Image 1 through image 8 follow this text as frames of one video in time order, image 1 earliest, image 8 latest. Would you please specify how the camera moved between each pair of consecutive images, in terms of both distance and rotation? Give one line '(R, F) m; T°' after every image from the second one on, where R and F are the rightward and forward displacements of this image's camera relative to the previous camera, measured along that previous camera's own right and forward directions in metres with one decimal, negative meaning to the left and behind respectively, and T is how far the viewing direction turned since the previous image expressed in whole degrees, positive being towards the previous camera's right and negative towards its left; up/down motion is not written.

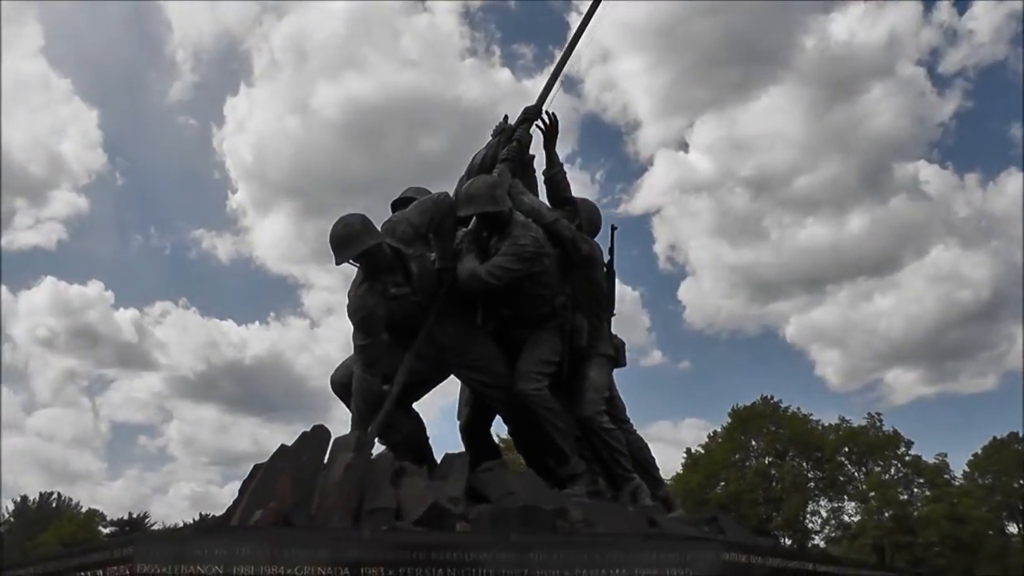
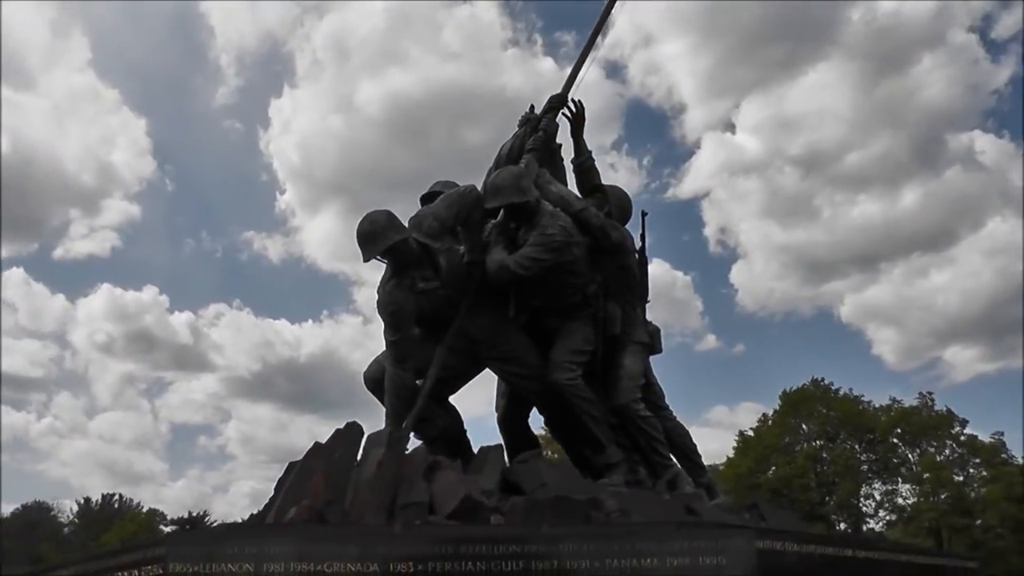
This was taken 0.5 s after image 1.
(+0.2, 0.0) m; -3°
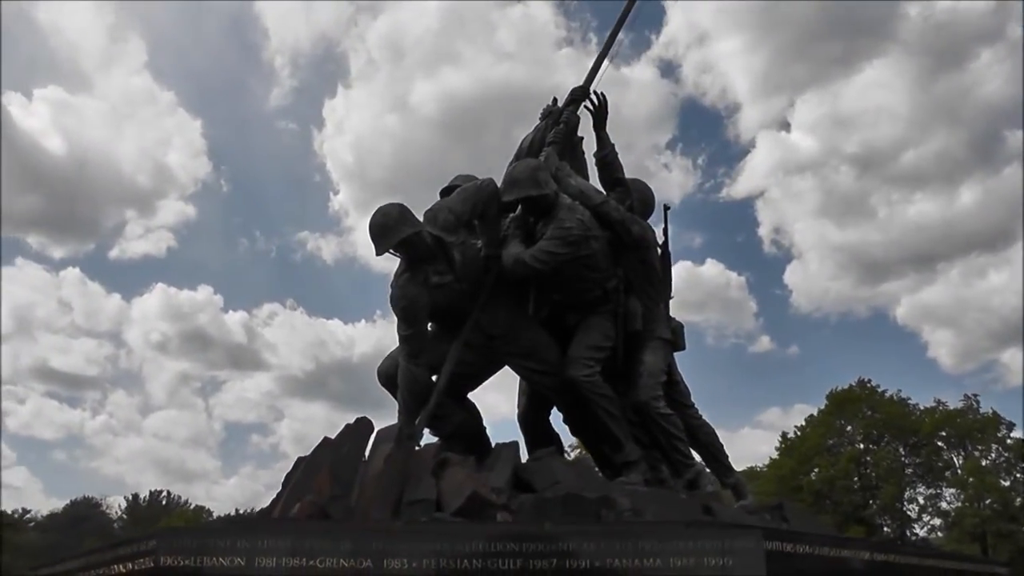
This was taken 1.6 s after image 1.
(+0.3, +0.1) m; -3°
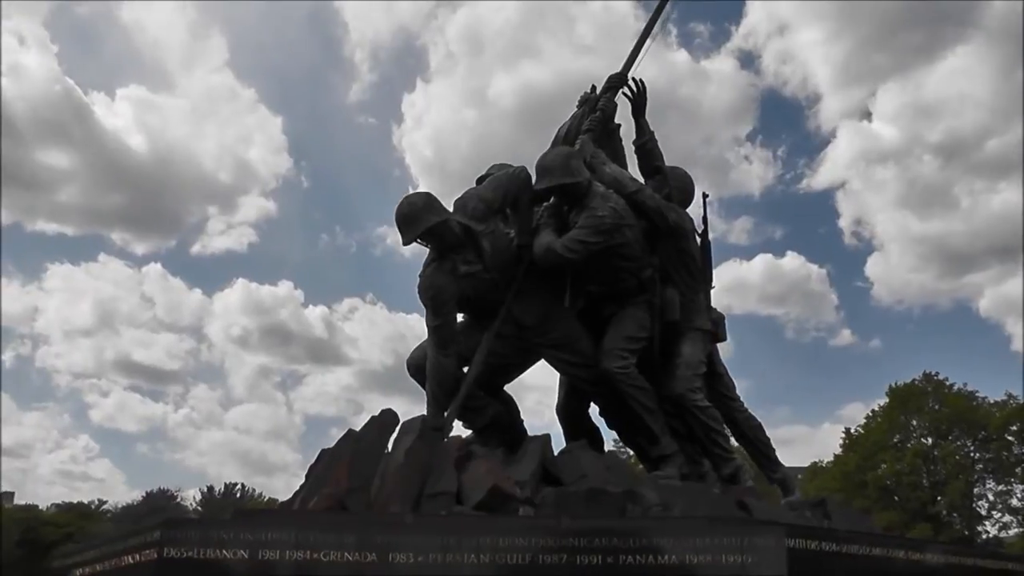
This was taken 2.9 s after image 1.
(+0.3, +0.1) m; -4°
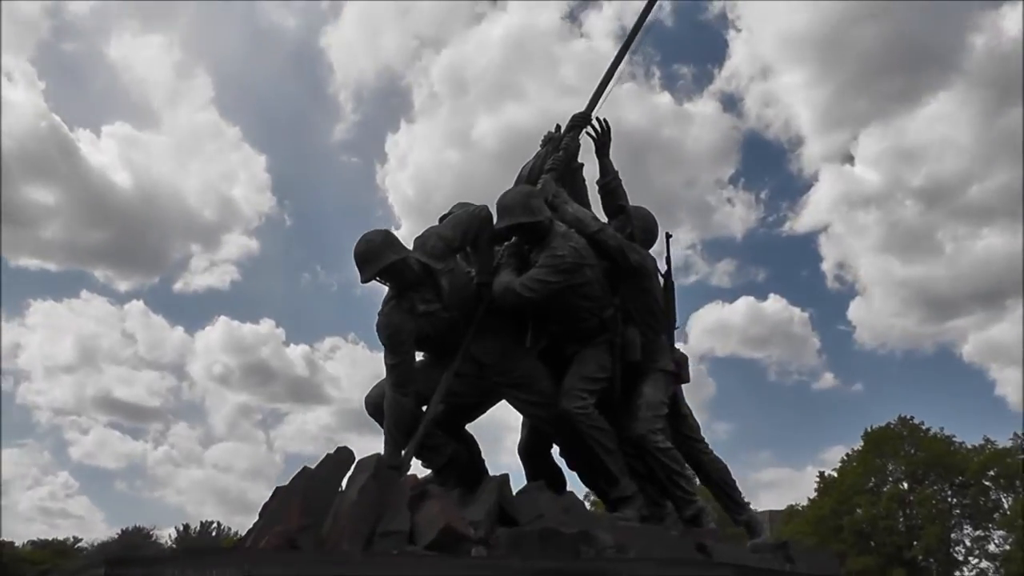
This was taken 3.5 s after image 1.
(+0.2, 0.0) m; 0°
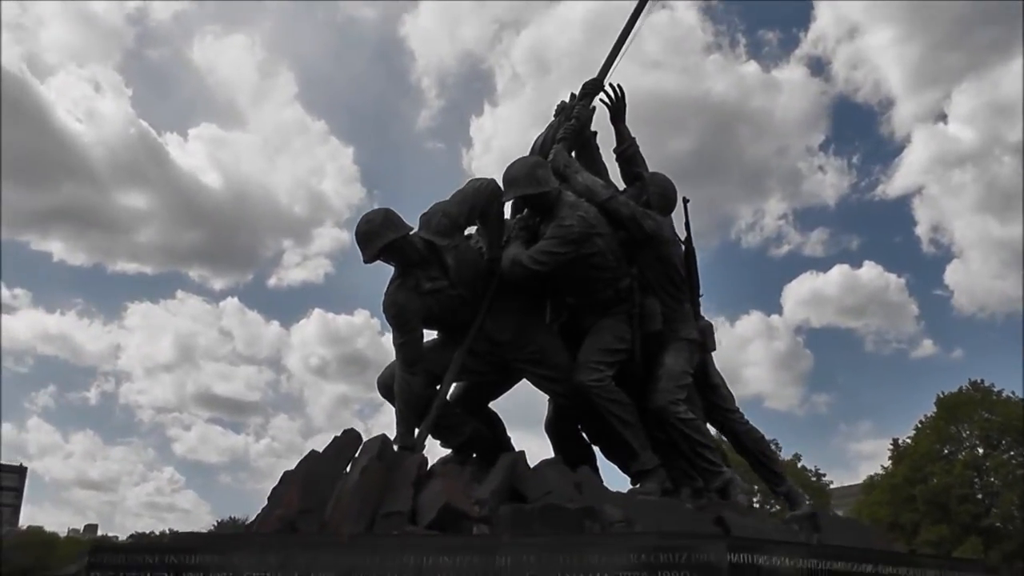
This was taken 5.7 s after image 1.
(+0.6, +0.2) m; -5°
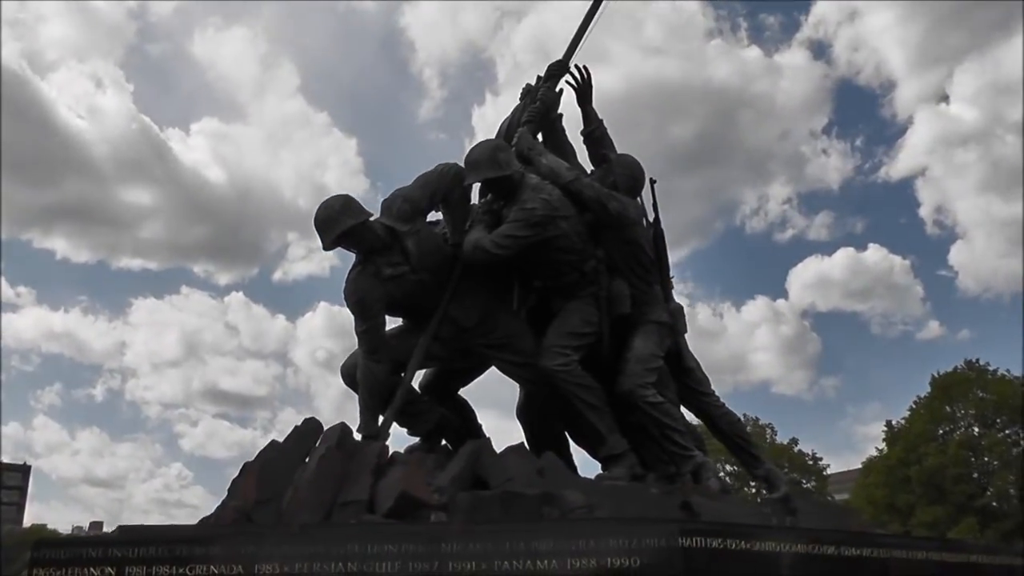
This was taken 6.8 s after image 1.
(+0.3, +0.1) m; -1°
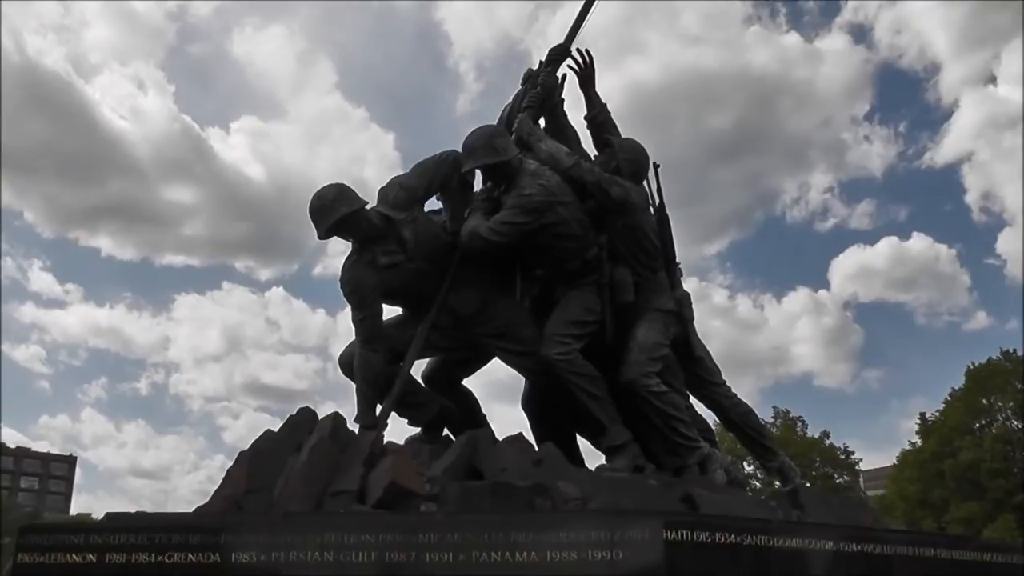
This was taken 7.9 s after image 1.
(+0.3, +0.1) m; -2°
